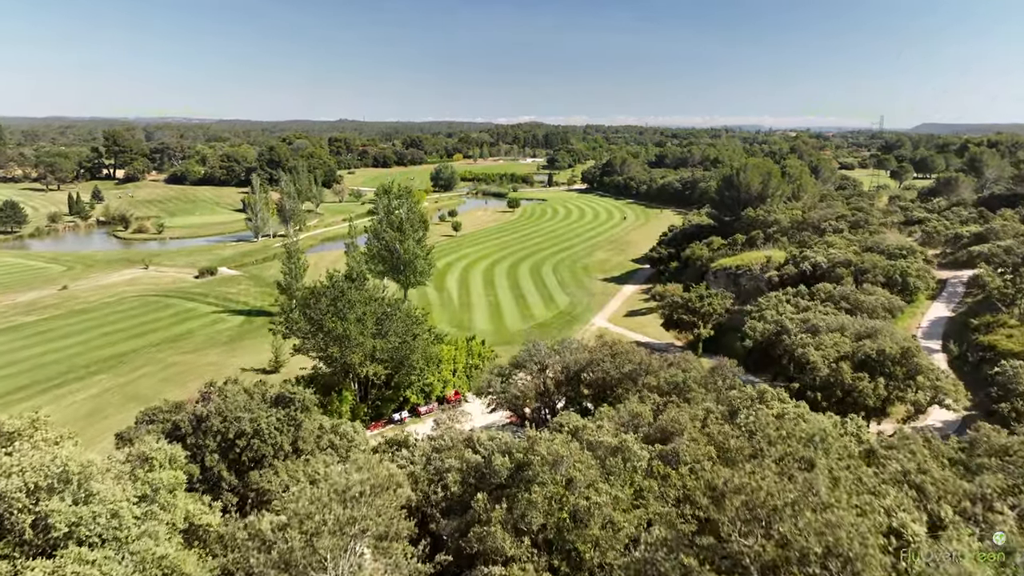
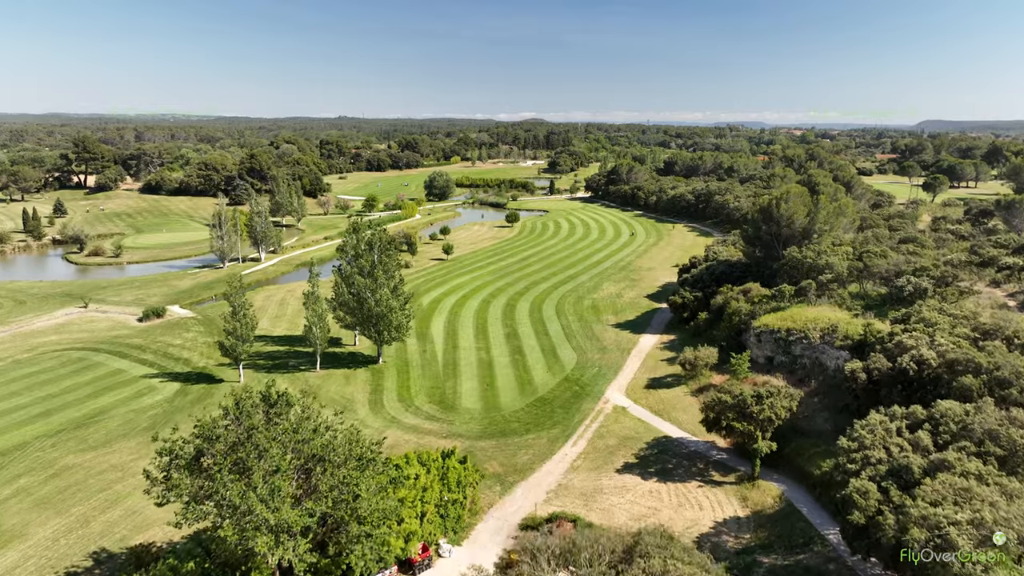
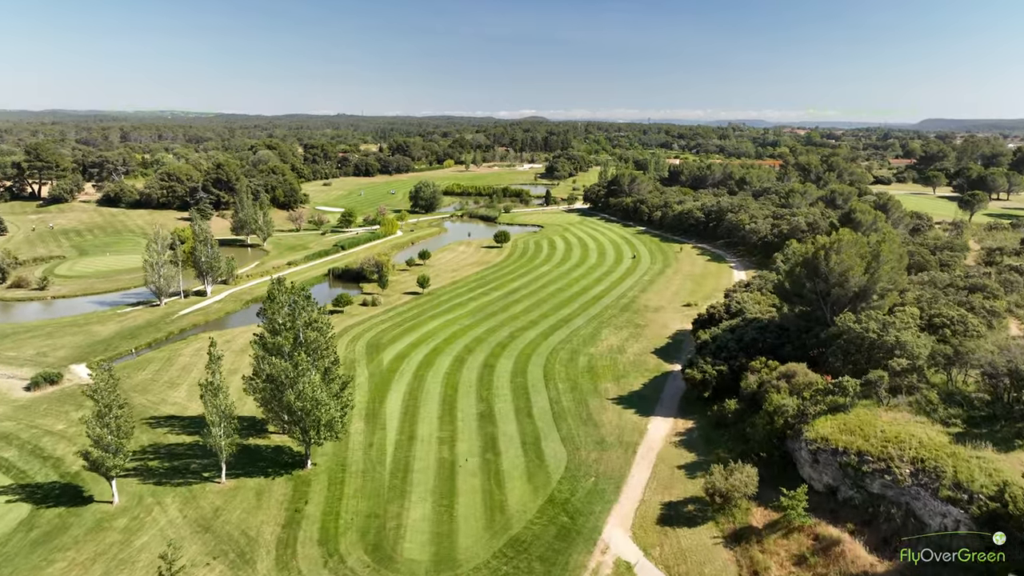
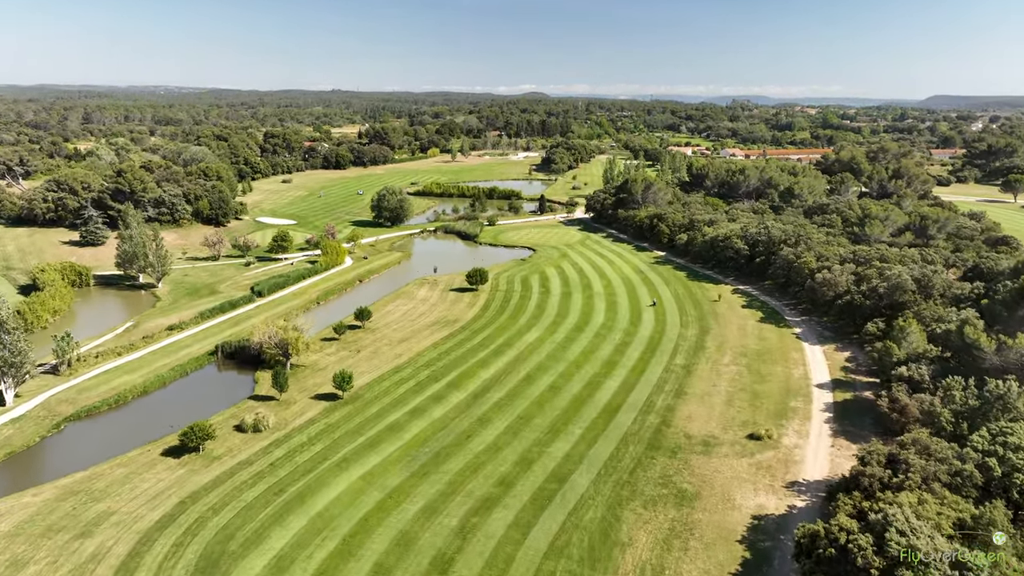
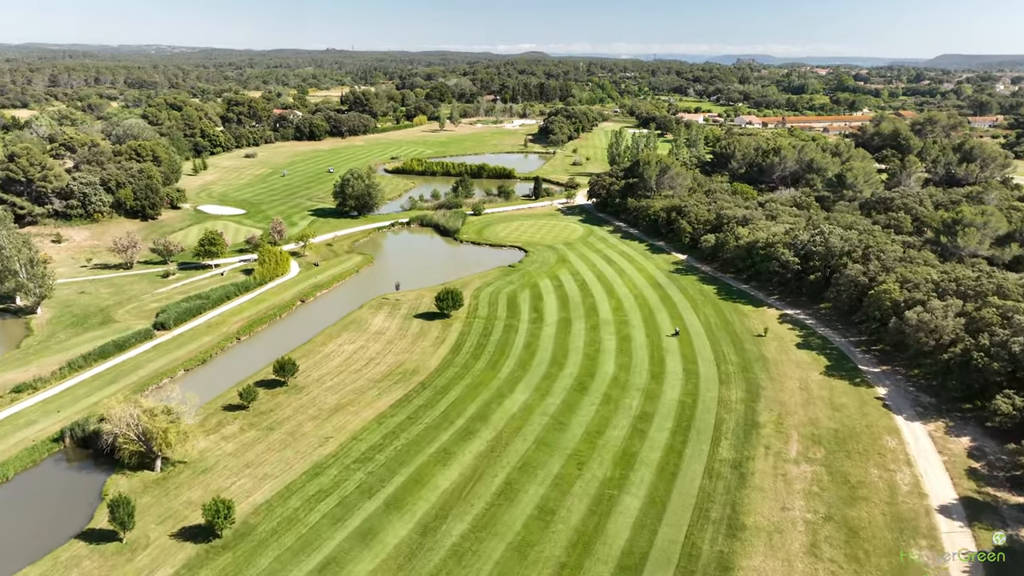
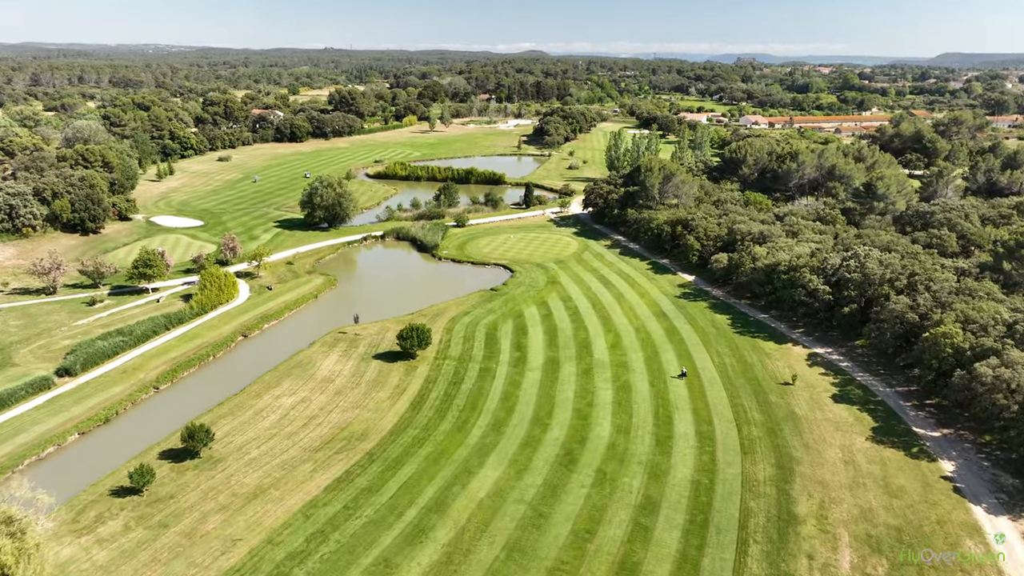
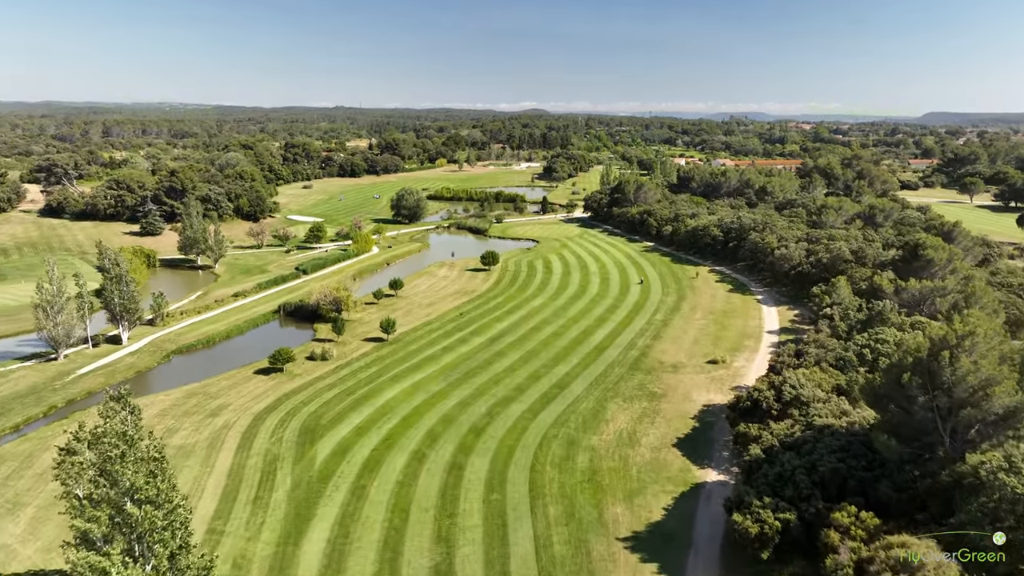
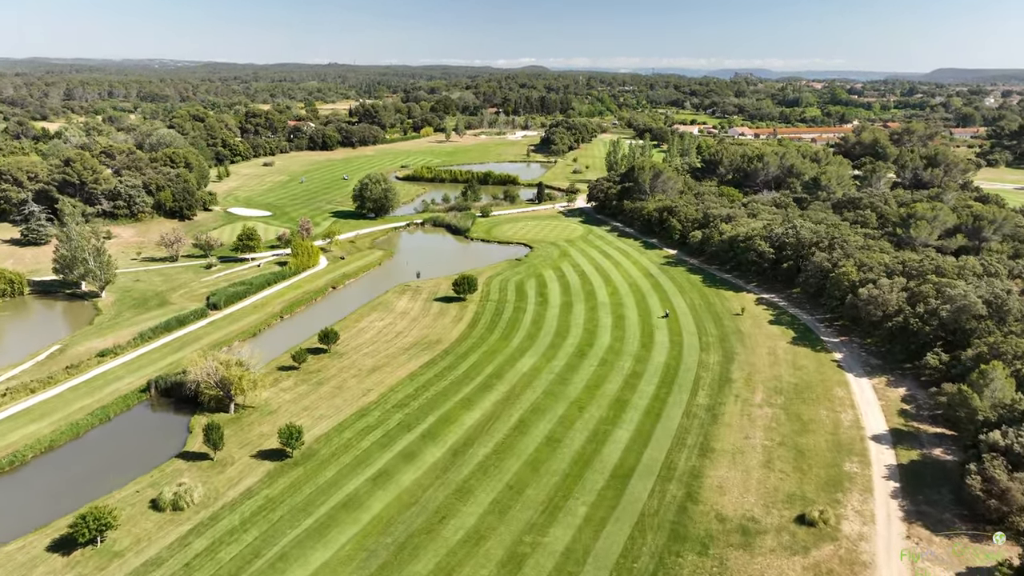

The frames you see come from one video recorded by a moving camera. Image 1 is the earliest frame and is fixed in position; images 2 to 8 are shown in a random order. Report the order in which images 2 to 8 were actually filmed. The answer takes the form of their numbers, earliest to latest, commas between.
2, 3, 7, 4, 8, 5, 6
